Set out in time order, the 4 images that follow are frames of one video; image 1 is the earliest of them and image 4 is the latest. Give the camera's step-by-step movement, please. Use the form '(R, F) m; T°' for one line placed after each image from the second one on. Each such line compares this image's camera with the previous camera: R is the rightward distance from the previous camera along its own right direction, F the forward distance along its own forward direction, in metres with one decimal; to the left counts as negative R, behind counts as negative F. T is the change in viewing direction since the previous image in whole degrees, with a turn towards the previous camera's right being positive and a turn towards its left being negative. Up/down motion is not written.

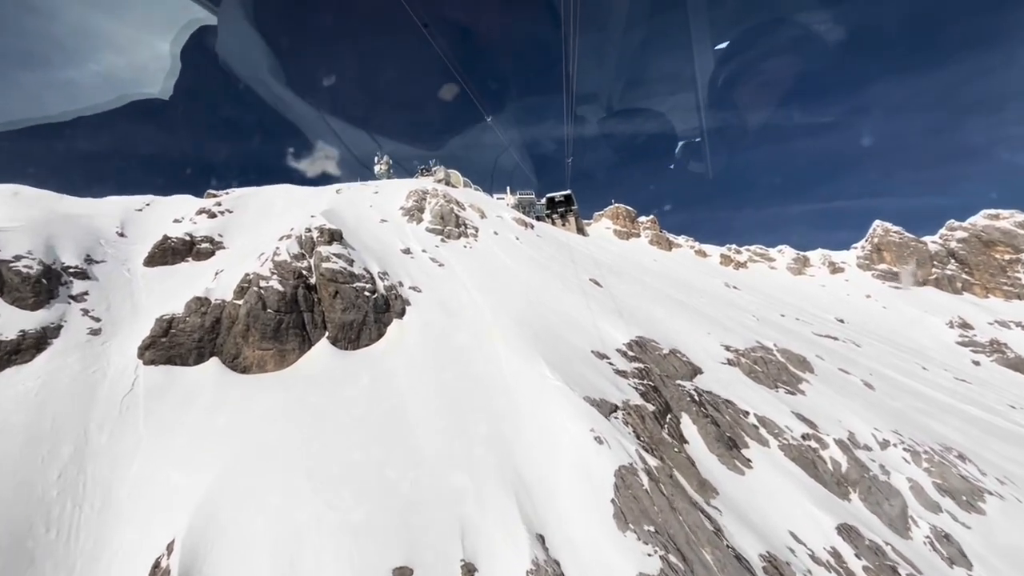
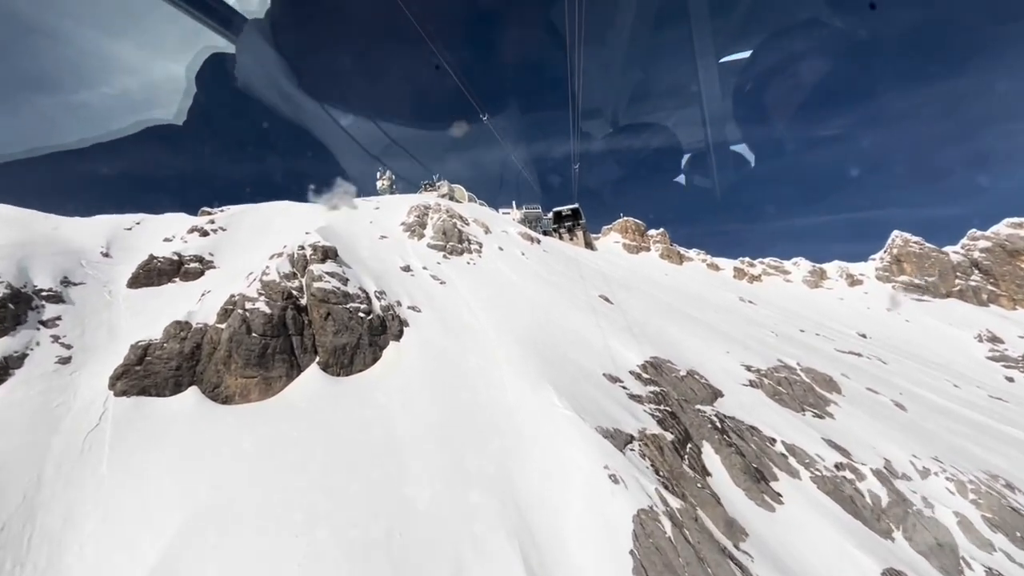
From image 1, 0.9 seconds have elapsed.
(+0.2, +2.1) m; -1°
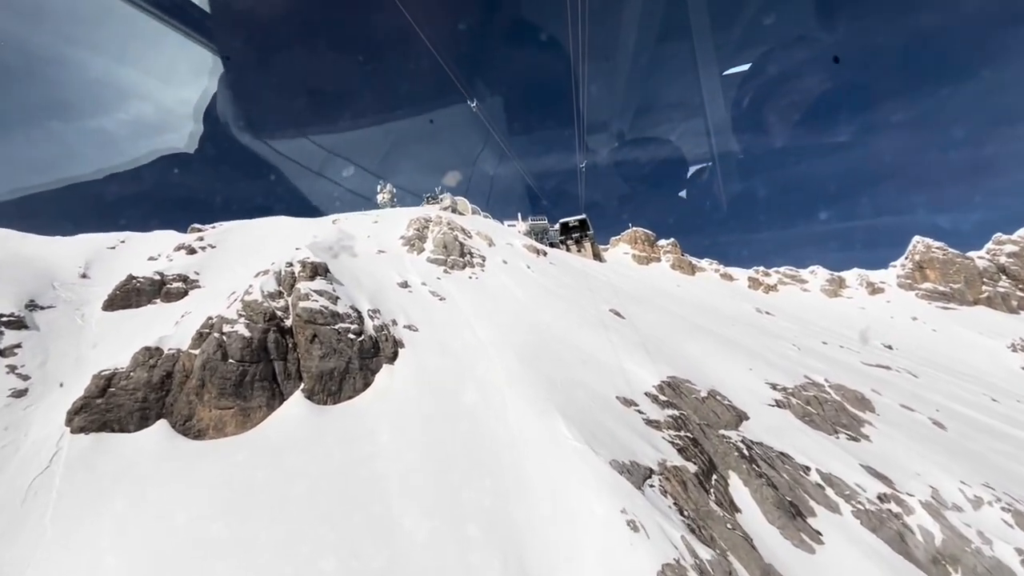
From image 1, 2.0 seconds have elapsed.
(+0.3, +2.4) m; -1°
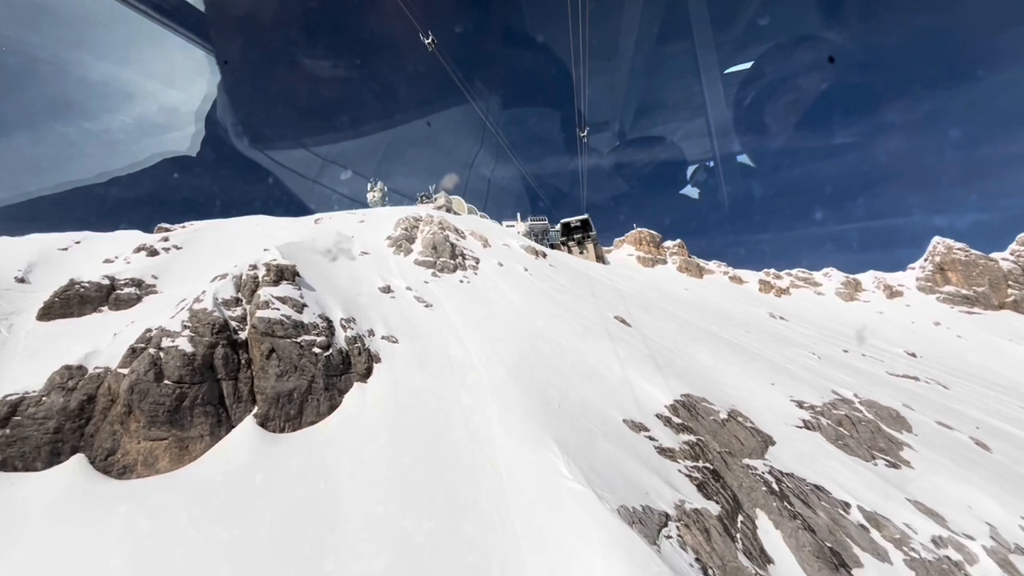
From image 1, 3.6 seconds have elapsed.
(+0.6, +3.6) m; 0°
